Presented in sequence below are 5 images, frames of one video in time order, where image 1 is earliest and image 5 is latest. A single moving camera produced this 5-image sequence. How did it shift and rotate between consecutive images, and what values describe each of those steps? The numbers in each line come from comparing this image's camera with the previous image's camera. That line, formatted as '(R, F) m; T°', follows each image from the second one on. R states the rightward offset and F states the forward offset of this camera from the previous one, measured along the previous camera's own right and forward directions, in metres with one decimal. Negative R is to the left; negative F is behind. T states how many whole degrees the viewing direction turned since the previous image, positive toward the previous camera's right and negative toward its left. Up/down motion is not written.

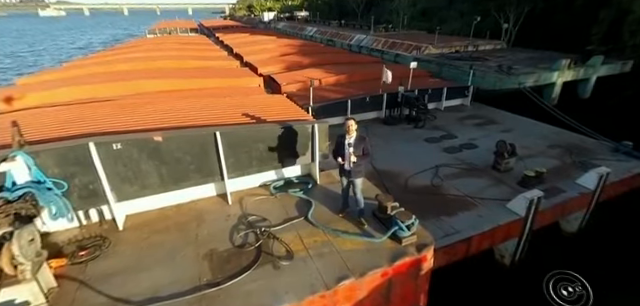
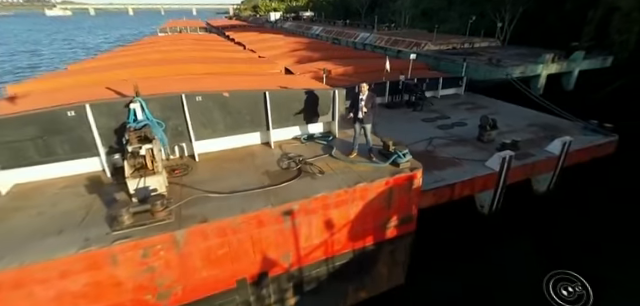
(-0.4, -2.0) m; 0°
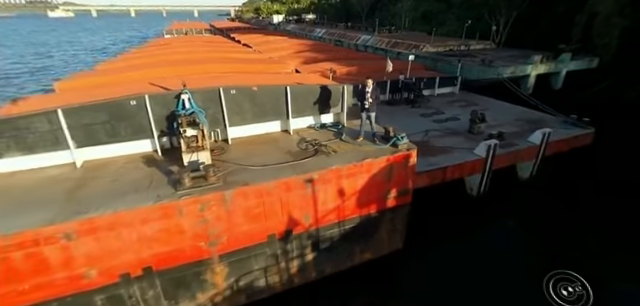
(-0.3, -1.4) m; 0°
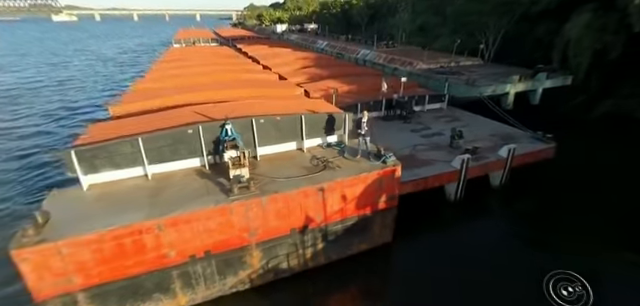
(-0.3, -2.6) m; 0°
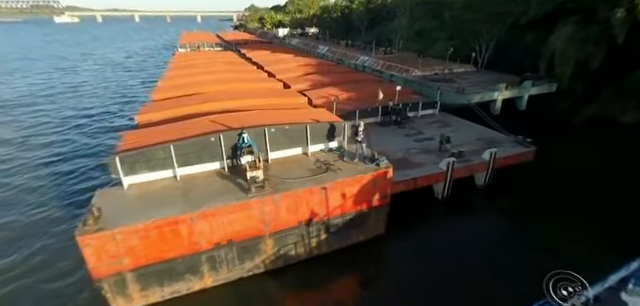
(-0.1, -1.8) m; 0°
